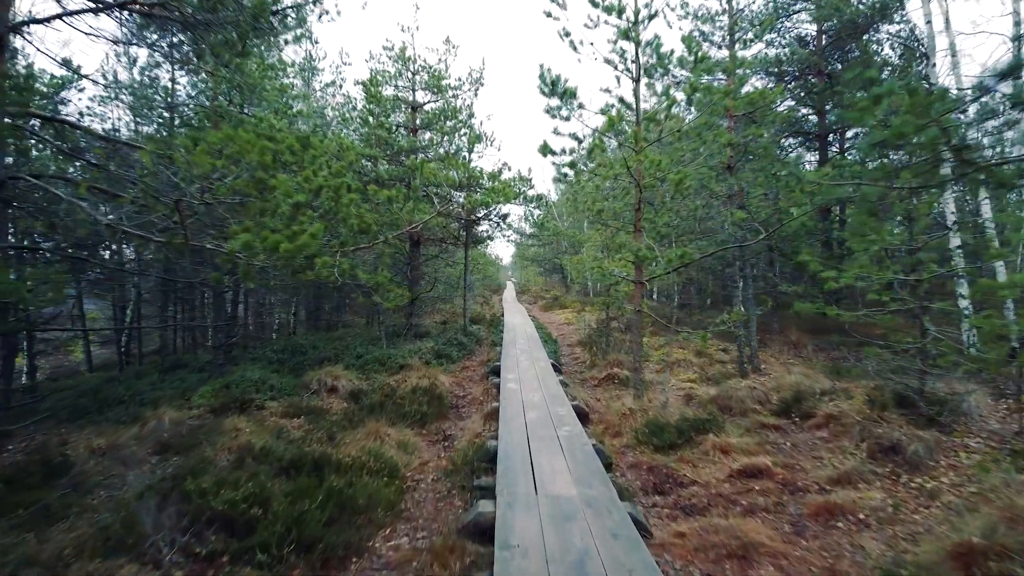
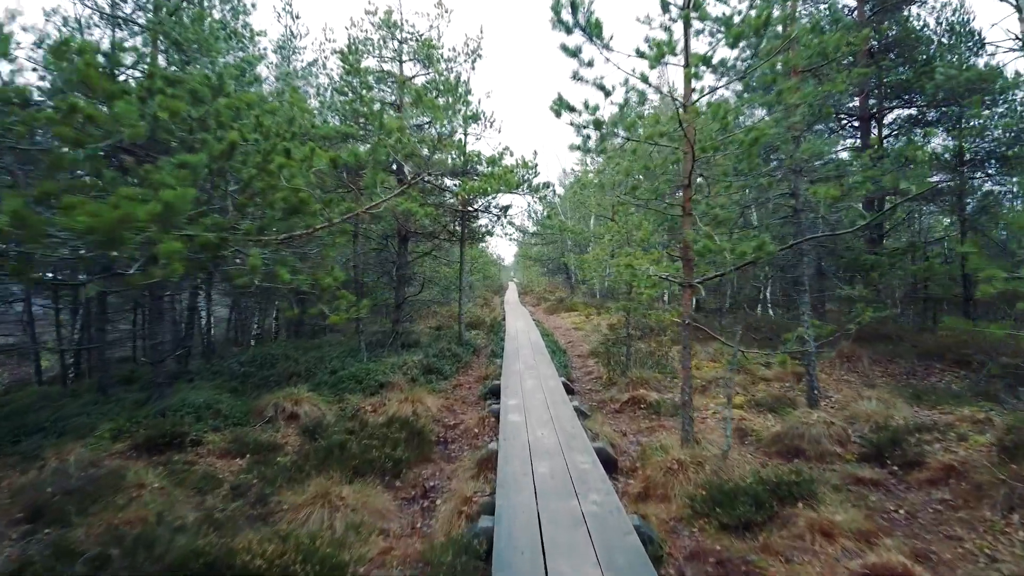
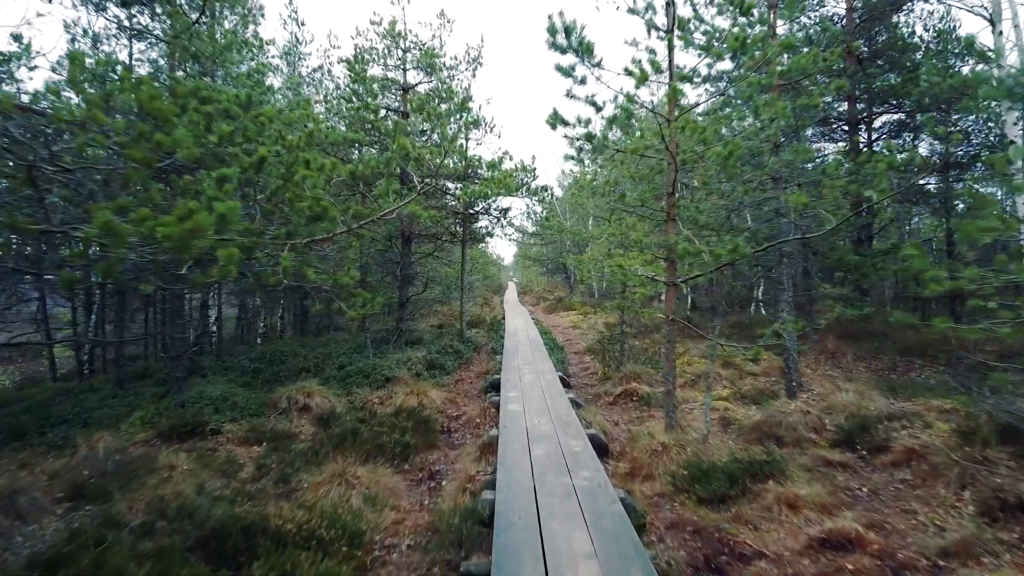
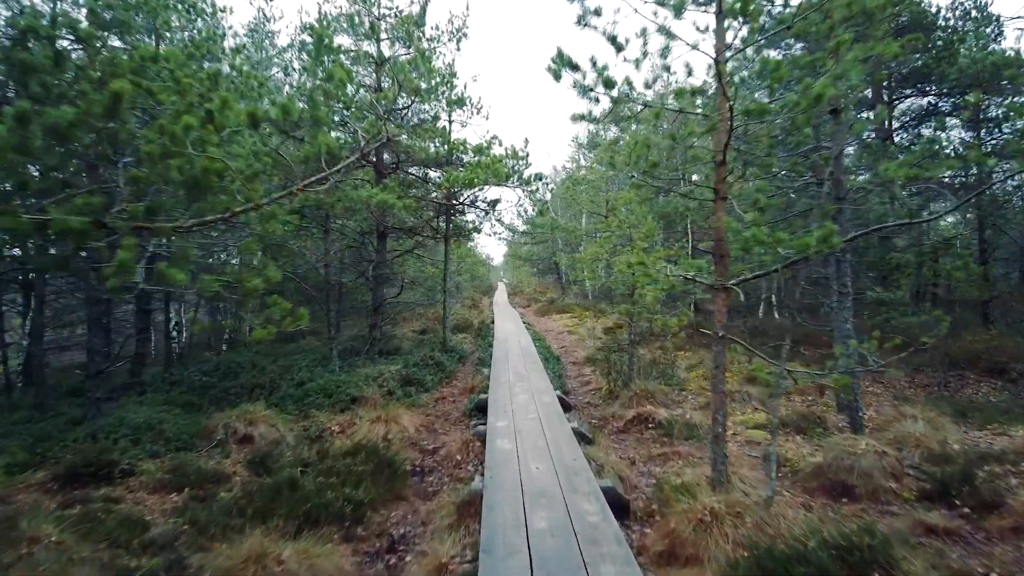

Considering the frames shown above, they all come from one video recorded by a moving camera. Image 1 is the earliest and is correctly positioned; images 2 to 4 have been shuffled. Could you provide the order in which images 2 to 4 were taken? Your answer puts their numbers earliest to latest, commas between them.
3, 2, 4
